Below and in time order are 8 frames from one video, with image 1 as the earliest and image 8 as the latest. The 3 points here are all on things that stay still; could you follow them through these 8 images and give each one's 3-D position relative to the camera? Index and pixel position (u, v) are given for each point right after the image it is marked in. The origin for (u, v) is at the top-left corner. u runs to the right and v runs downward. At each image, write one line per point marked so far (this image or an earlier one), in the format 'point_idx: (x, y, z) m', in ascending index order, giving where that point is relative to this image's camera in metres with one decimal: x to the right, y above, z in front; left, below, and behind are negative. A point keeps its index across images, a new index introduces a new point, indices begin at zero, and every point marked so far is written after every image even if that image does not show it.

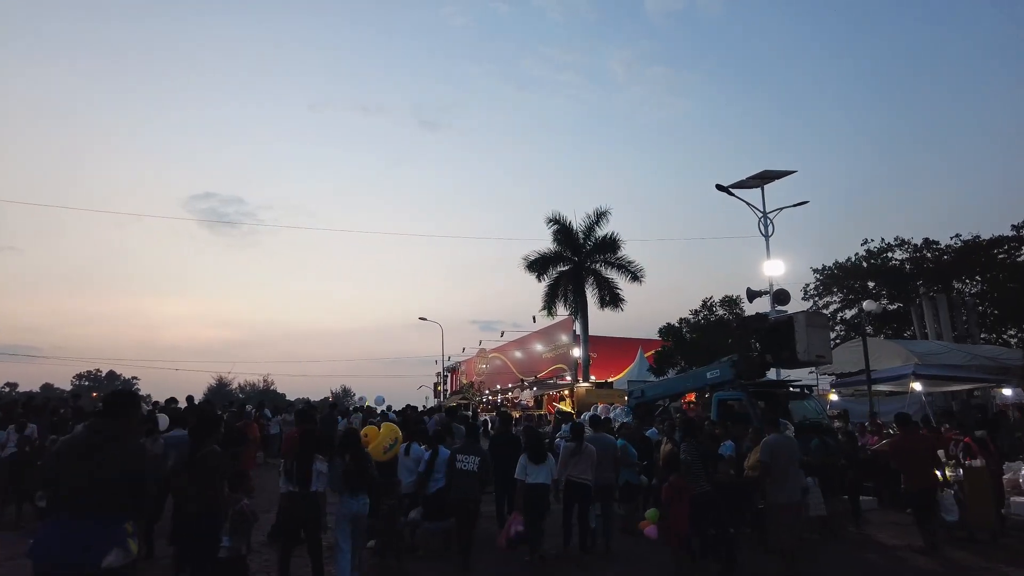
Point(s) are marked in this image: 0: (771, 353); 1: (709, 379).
0: (+5.1, -1.3, +13.1) m
1: (+4.3, -2.0, +14.5) m
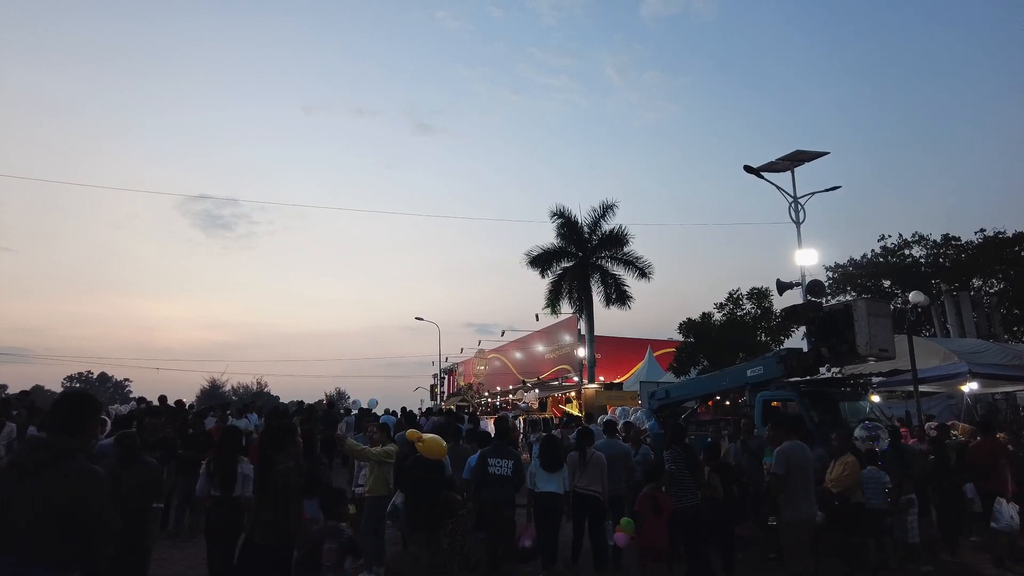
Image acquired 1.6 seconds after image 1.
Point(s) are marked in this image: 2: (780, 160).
0: (+5.4, -1.0, +11.3) m
1: (+4.6, -1.7, +12.8) m
2: (+7.5, +3.5, +18.4) m
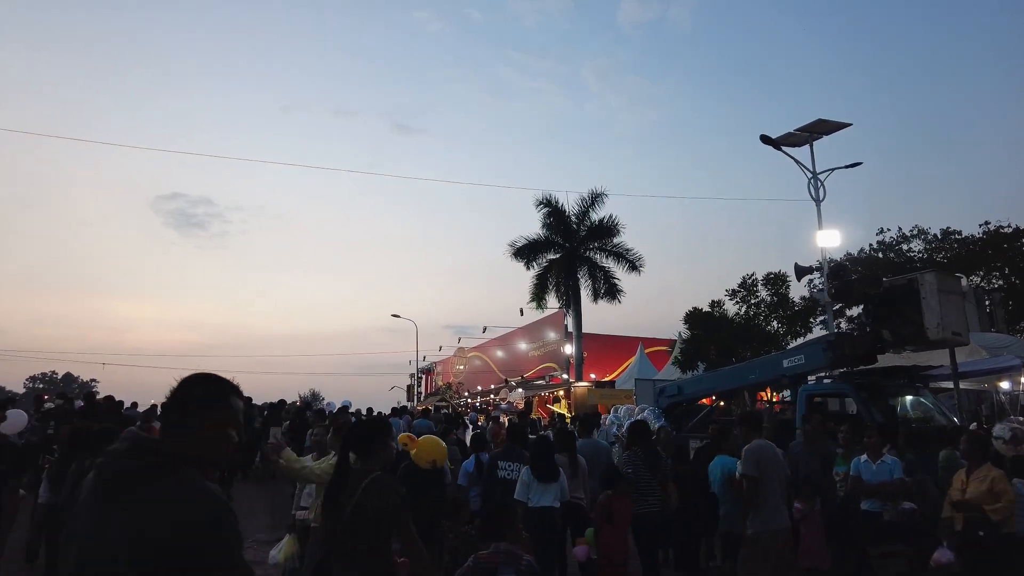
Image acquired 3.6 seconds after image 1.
0: (+5.3, -0.6, +9.4) m
1: (+4.5, -1.3, +10.8) m
2: (+7.2, +3.9, +16.5) m
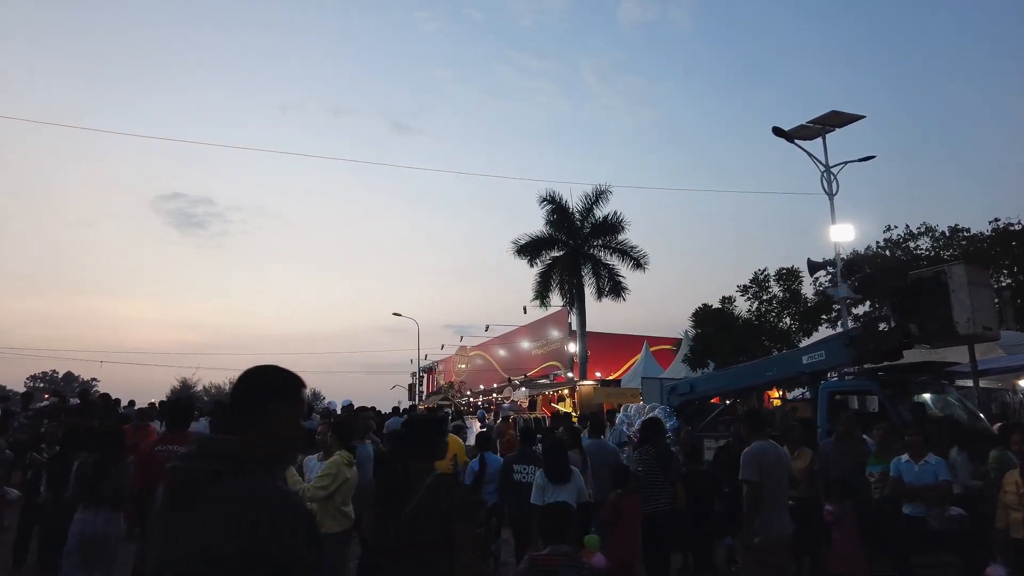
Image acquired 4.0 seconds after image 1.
0: (+5.5, -0.5, +9.0) m
1: (+4.6, -1.2, +10.4) m
2: (+7.3, +4.0, +16.1) m
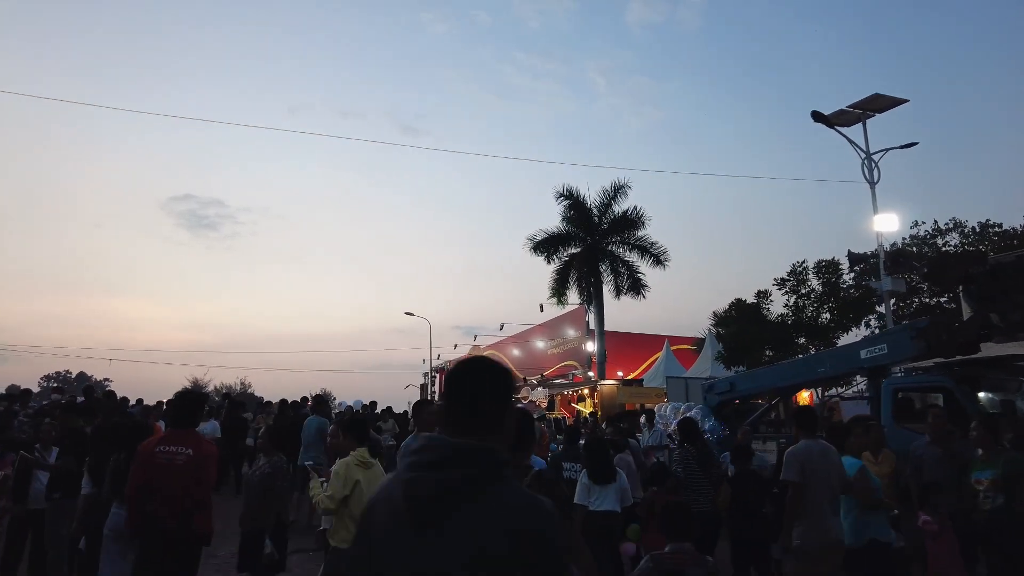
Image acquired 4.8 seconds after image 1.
0: (+5.9, -0.3, +8.2) m
1: (+5.1, -1.0, +9.6) m
2: (+7.9, +4.2, +15.3) m
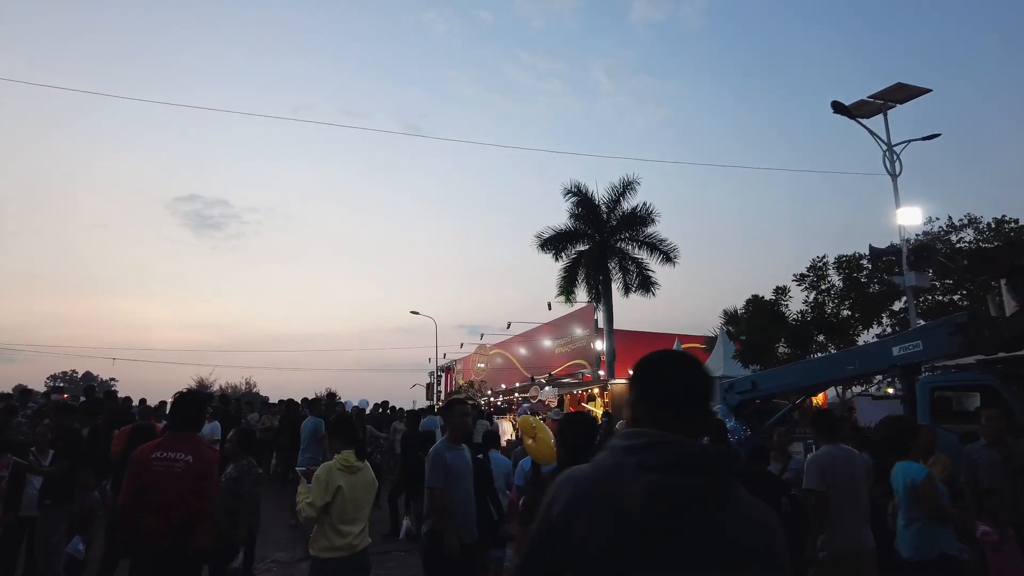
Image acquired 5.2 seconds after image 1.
0: (+6.1, -0.2, +7.7) m
1: (+5.3, -1.0, +9.2) m
2: (+8.1, +4.3, +14.8) m
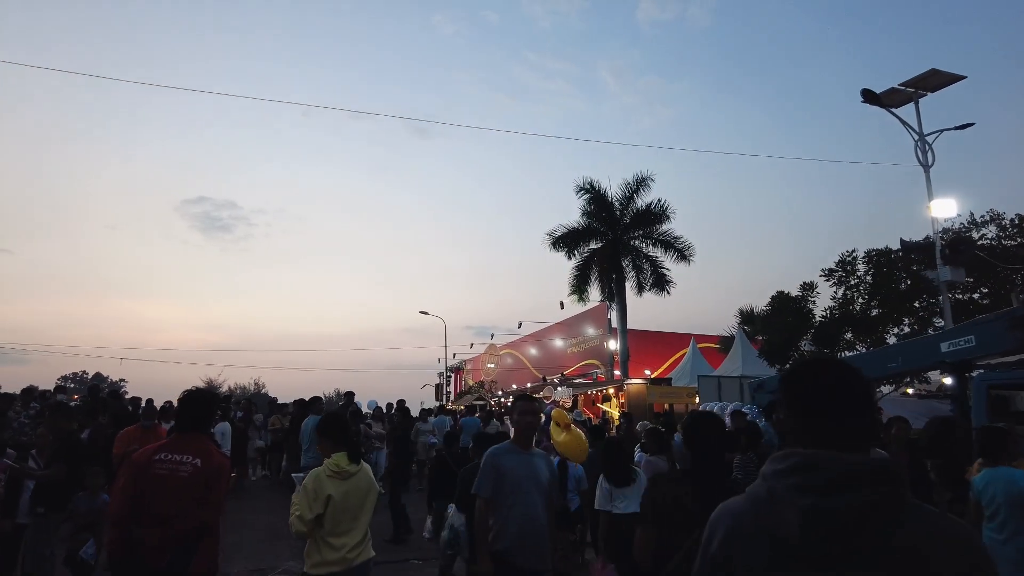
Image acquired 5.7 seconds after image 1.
0: (+6.4, -0.1, +7.2) m
1: (+5.6, -0.9, +8.6) m
2: (+8.5, +4.4, +14.2) m
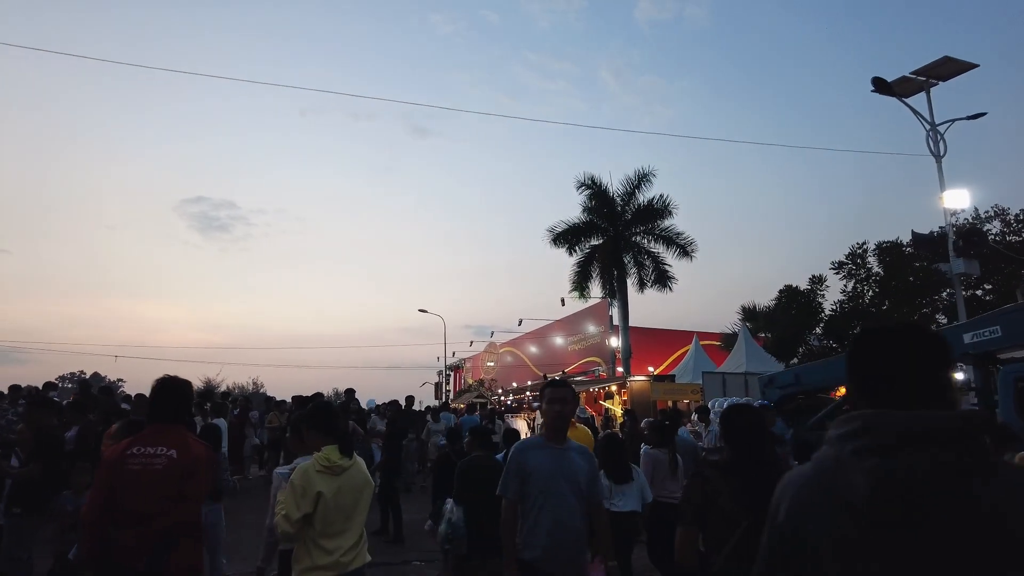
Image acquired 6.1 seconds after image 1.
0: (+6.5, 0.0, +6.8) m
1: (+5.7, -0.7, +8.3) m
2: (+8.5, +4.5, +13.9) m
